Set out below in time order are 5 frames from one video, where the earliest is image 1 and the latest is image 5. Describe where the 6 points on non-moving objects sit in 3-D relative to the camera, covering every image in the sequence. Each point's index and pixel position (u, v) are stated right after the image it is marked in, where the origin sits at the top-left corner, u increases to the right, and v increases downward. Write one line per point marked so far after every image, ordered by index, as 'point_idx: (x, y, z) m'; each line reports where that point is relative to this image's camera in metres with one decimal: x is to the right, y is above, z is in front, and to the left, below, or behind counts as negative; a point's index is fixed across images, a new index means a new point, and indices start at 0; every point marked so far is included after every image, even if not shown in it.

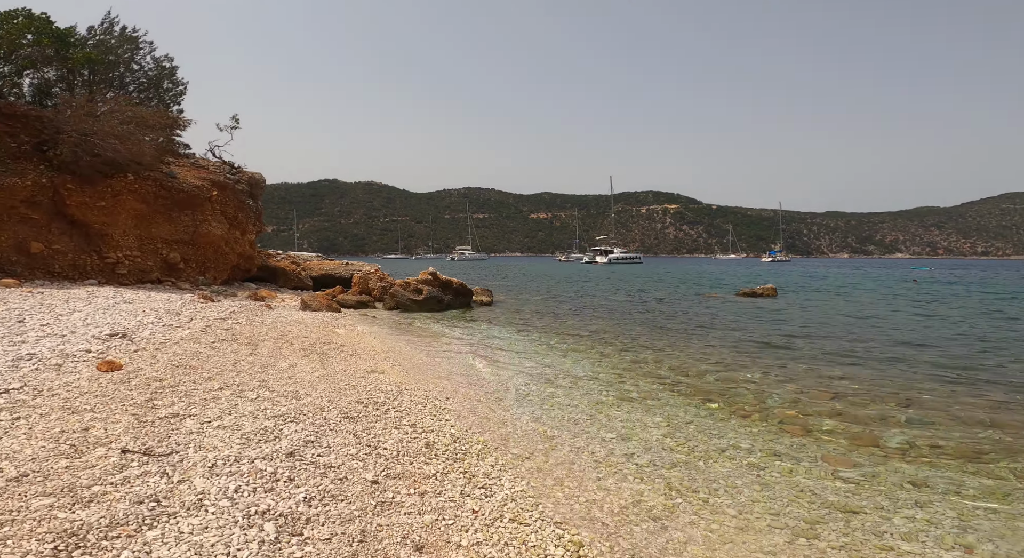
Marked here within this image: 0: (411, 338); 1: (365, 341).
0: (-2.8, -1.7, +17.4) m
1: (-3.7, -1.6, +15.6) m
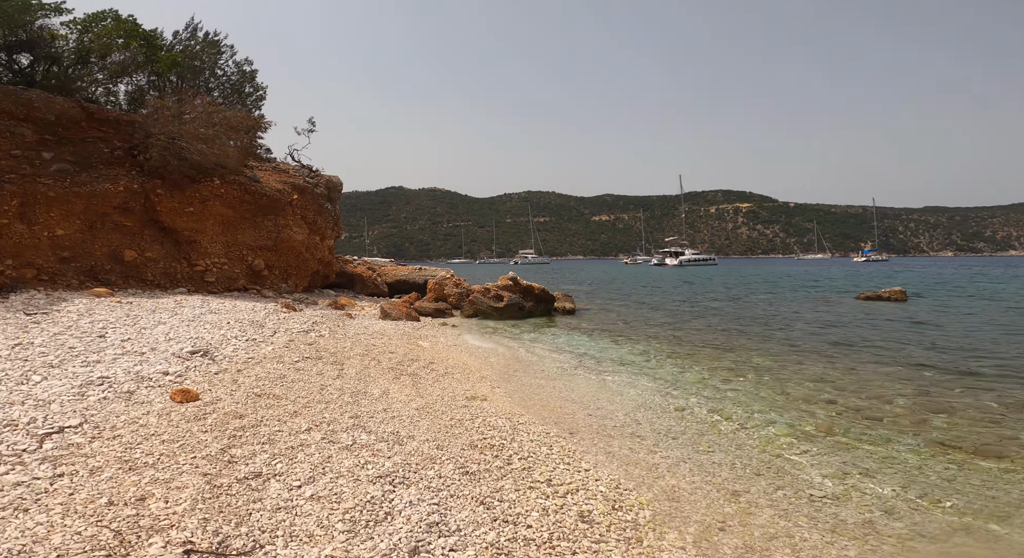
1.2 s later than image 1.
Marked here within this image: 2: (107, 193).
0: (-0.3, -1.9, +15.8) m
1: (-1.3, -1.8, +14.1) m
2: (-11.0, +2.3, +17.2) m
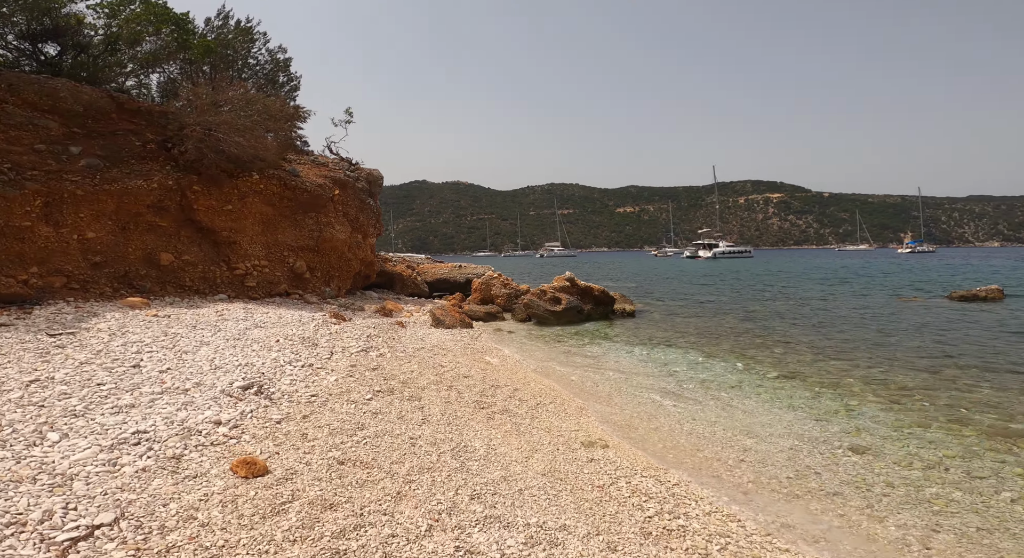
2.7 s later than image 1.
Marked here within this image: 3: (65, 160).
0: (+1.5, -2.0, +13.8) m
1: (+0.4, -1.9, +12.1) m
2: (-9.2, +2.2, +15.5) m
3: (-10.5, +2.8, +14.8) m
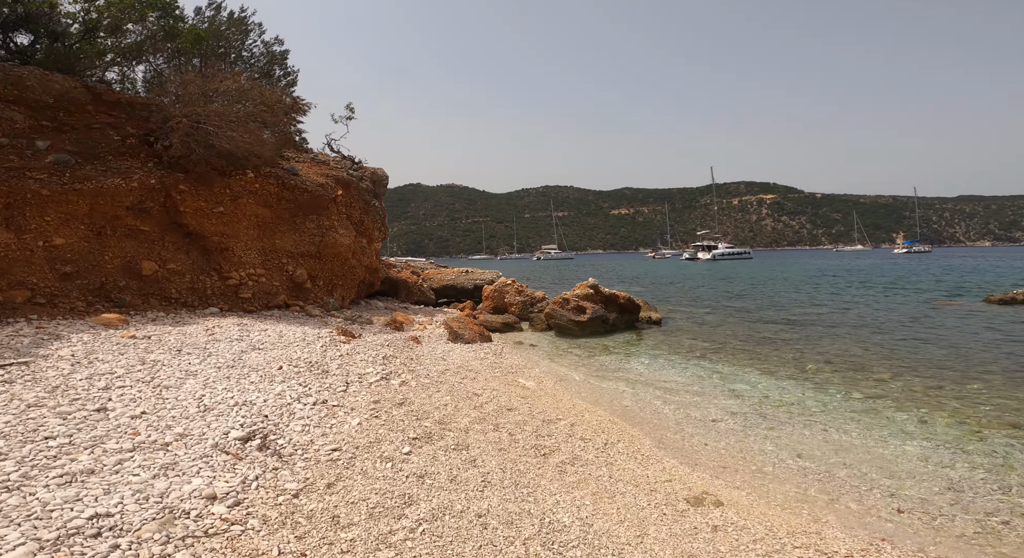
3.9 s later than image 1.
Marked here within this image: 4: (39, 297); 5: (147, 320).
0: (+2.3, -2.2, +11.8) m
1: (+1.2, -2.1, +10.2) m
2: (-8.5, +1.9, +13.4) m
3: (-9.8, +2.5, +12.7) m
4: (-8.9, -0.3, +11.8) m
5: (-7.2, -0.8, +12.4) m
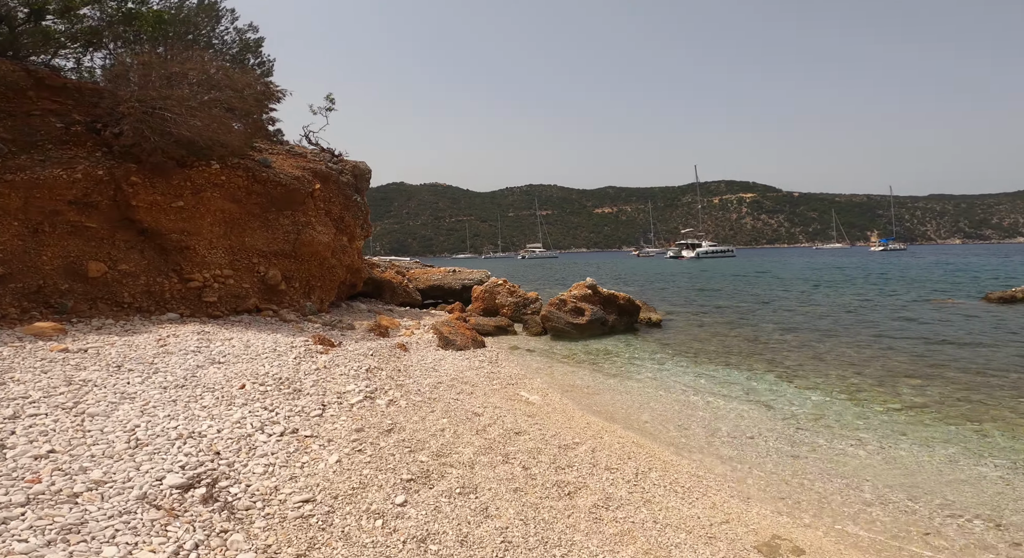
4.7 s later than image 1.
0: (+2.4, -2.2, +10.4) m
1: (+1.3, -2.1, +8.7) m
2: (-8.5, +1.8, +11.7) m
3: (-9.8, +2.4, +11.0) m
4: (-8.9, -0.4, +10.1) m
5: (-7.2, -0.9, +10.7) m
